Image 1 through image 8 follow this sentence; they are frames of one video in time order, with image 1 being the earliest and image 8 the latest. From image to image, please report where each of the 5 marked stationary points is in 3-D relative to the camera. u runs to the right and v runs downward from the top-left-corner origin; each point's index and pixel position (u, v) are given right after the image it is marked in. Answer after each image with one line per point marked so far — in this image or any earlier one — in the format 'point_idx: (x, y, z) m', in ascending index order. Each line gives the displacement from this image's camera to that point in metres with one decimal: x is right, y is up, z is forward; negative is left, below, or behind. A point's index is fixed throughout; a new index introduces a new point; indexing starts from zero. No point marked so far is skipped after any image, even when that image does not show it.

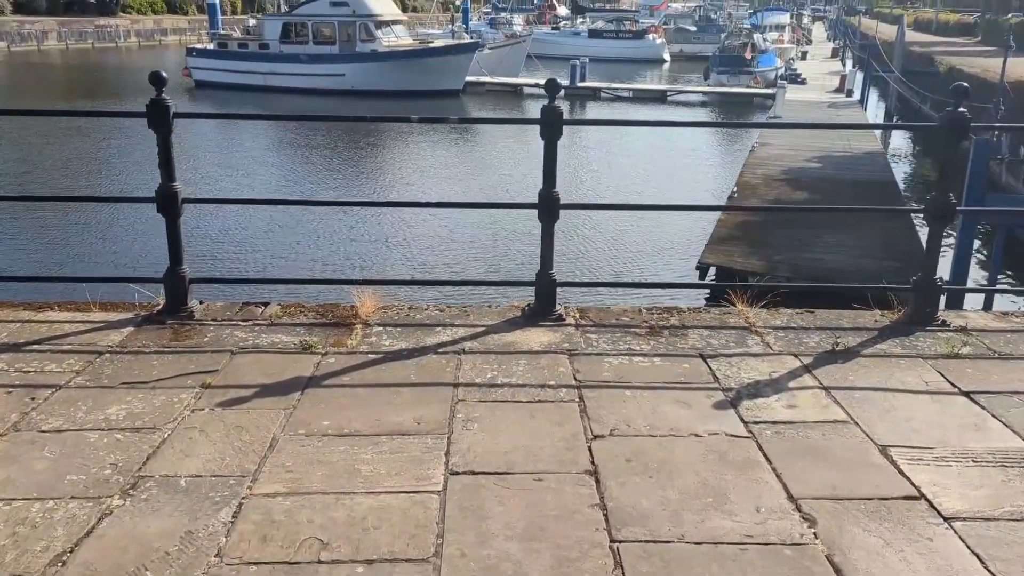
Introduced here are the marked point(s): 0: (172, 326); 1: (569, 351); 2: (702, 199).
0: (-1.5, -0.2, +3.6) m
1: (+0.2, -0.3, +3.4) m
2: (+2.9, +1.3, +12.6) m
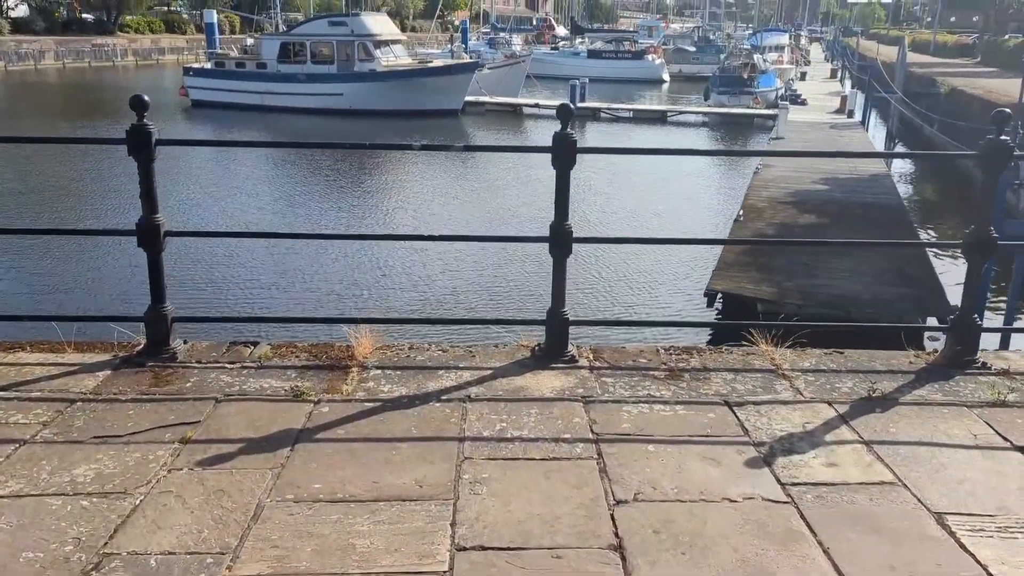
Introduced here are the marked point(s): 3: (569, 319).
0: (-1.4, -0.3, +3.3) m
1: (+0.3, -0.4, +3.1) m
2: (+2.9, +0.9, +12.3) m
3: (+0.2, -0.1, +3.5) m
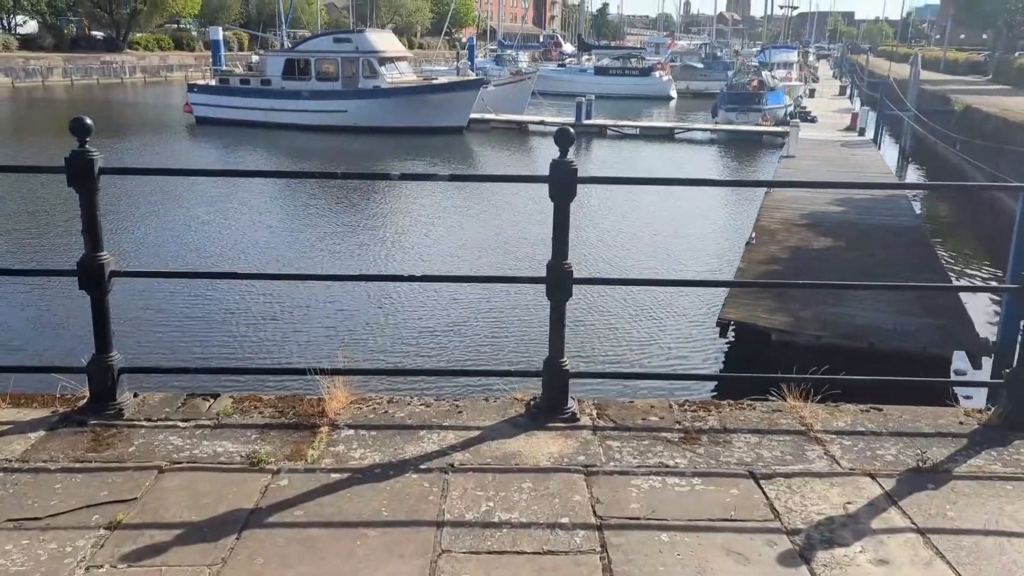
0: (-1.5, -0.5, +2.9) m
1: (+0.2, -0.6, +2.7) m
2: (+3.0, +0.6, +11.9) m
3: (+0.2, -0.3, +3.0) m
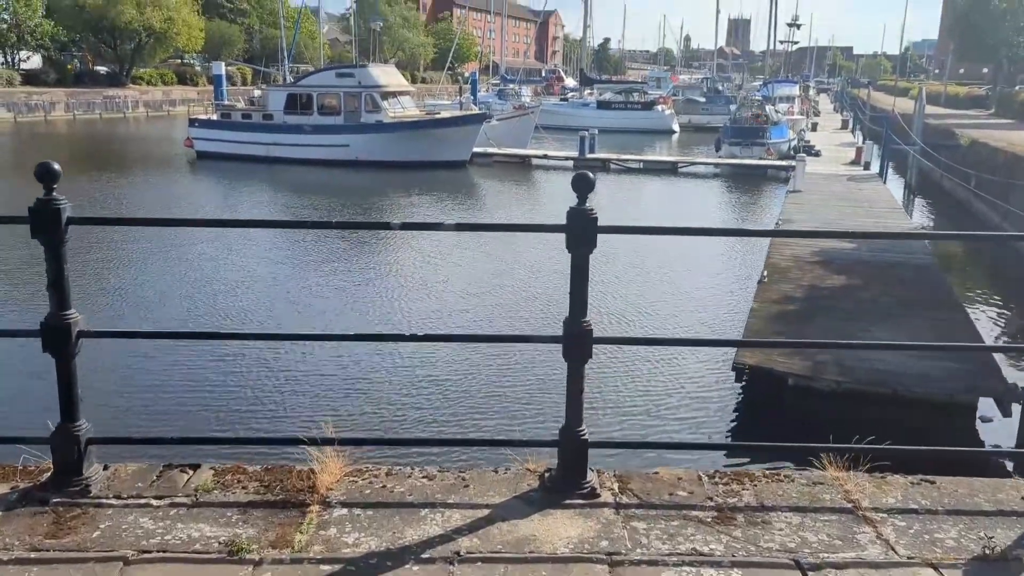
0: (-1.4, -0.7, +2.6) m
1: (+0.3, -0.8, +2.4) m
2: (+3.0, 0.0, +11.6) m
3: (+0.2, -0.5, +2.7) m
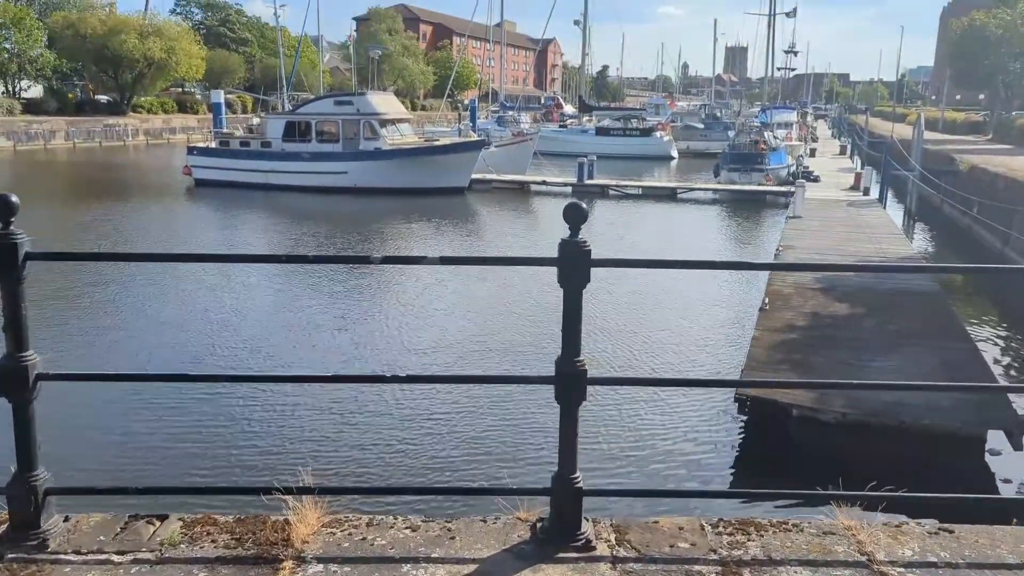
0: (-1.5, -0.8, +2.4) m
1: (+0.2, -0.9, +2.2) m
2: (+3.0, -0.3, +11.5) m
3: (+0.2, -0.6, +2.5) m
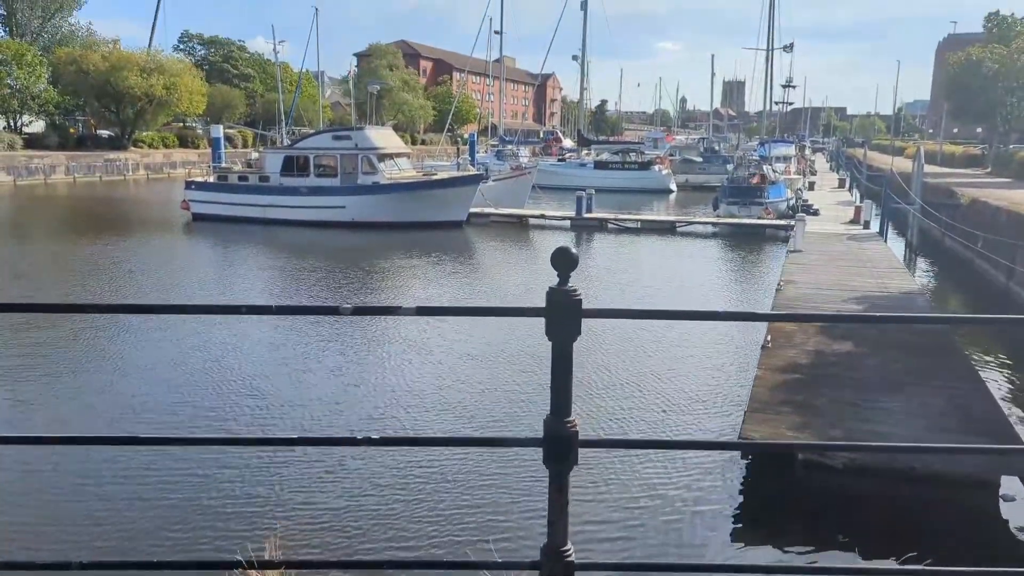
0: (-1.5, -0.9, +2.1) m
1: (+0.2, -1.0, +1.9) m
2: (+3.0, -0.8, +11.2) m
3: (+0.2, -0.8, +2.3) m
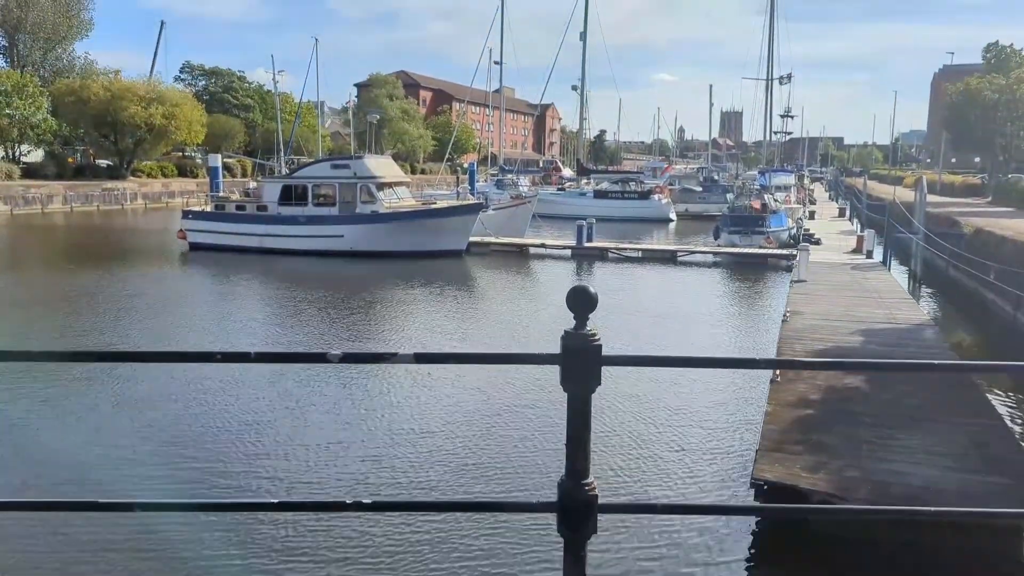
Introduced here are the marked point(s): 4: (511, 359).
0: (-1.5, -1.0, +1.8) m
1: (+0.2, -1.1, +1.6) m
2: (+3.0, -1.3, +10.9) m
3: (+0.2, -0.9, +2.0) m
4: (0.0, -0.2, +2.1) m
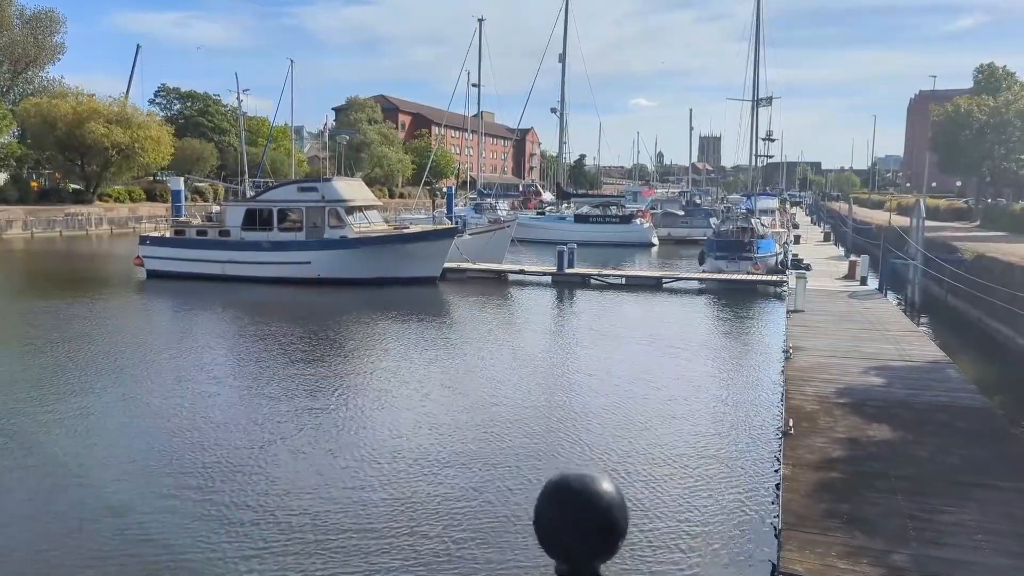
0: (-1.6, -1.2, +0.5) m
1: (+0.1, -1.2, +0.3) m
2: (+2.6, -1.7, +9.7) m
3: (+0.1, -1.0, +0.7) m
4: (-0.1, -0.3, +0.8) m
